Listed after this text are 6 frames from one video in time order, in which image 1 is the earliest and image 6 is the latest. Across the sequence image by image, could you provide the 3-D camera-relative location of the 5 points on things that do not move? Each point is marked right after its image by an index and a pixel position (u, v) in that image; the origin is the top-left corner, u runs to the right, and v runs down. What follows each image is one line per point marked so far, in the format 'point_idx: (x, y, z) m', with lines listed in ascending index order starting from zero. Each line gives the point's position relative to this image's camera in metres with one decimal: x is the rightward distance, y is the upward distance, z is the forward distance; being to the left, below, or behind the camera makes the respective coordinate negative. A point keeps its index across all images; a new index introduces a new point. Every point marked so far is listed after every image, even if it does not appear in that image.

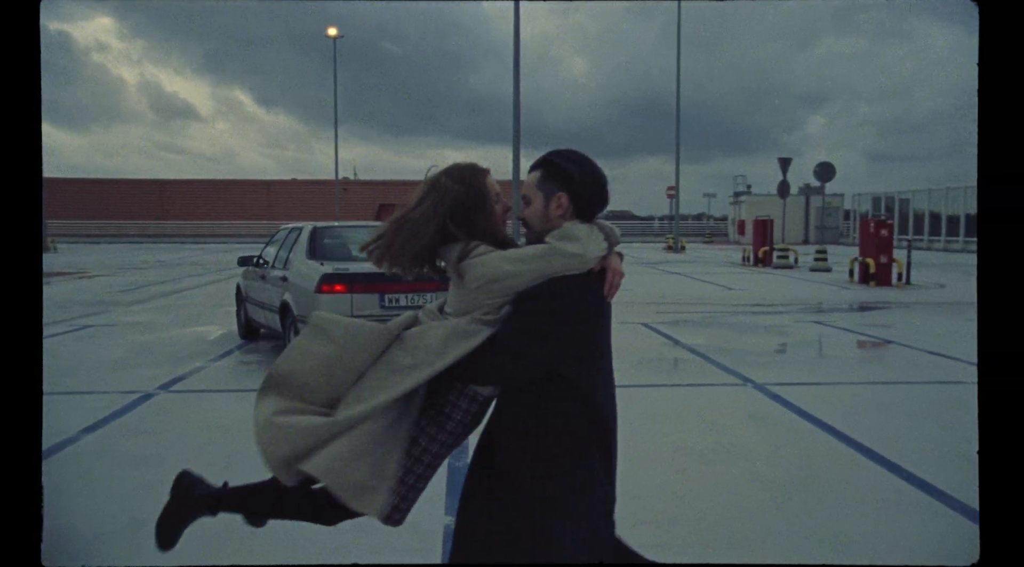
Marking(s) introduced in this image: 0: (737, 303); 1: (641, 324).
0: (+4.7, -0.5, +16.1) m
1: (+2.2, -0.6, +12.2) m
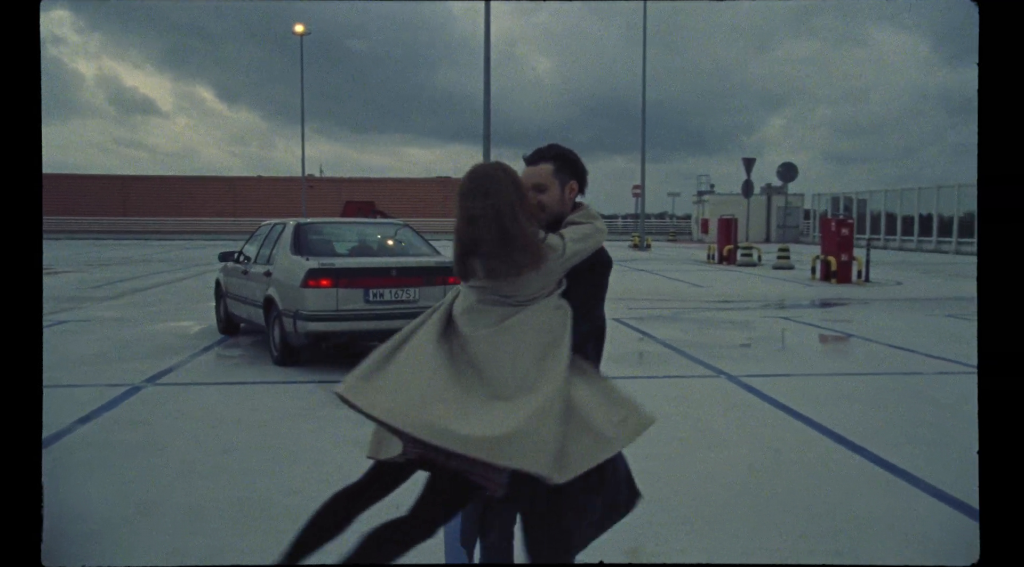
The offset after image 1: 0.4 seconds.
0: (+4.2, -0.4, +16.6) m
1: (+1.8, -0.6, +12.5) m
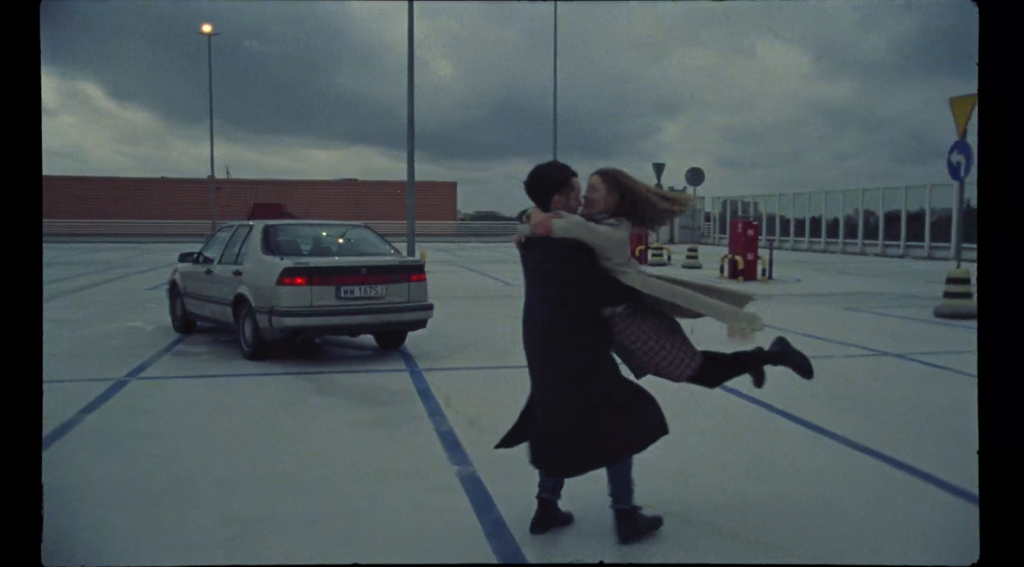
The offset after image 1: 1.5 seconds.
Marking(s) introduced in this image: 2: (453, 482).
0: (+2.6, -0.4, +17.6) m
1: (+0.7, -0.6, +13.3) m
2: (-0.3, -1.2, +4.6) m
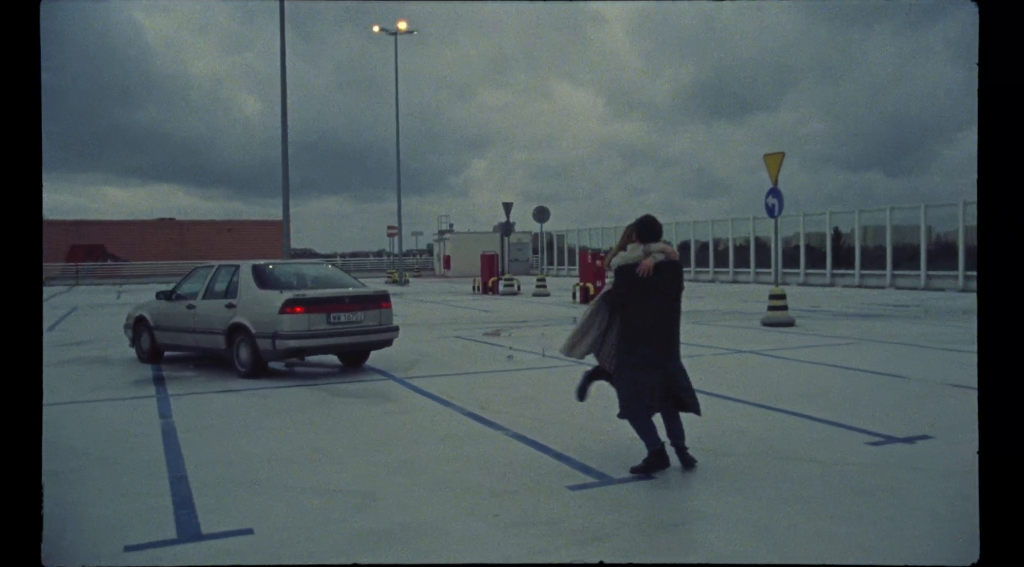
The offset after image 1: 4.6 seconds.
0: (-0.3, -1.0, +19.8) m
1: (-1.1, -1.1, +15.2) m
2: (-0.1, -1.3, +6.5) m
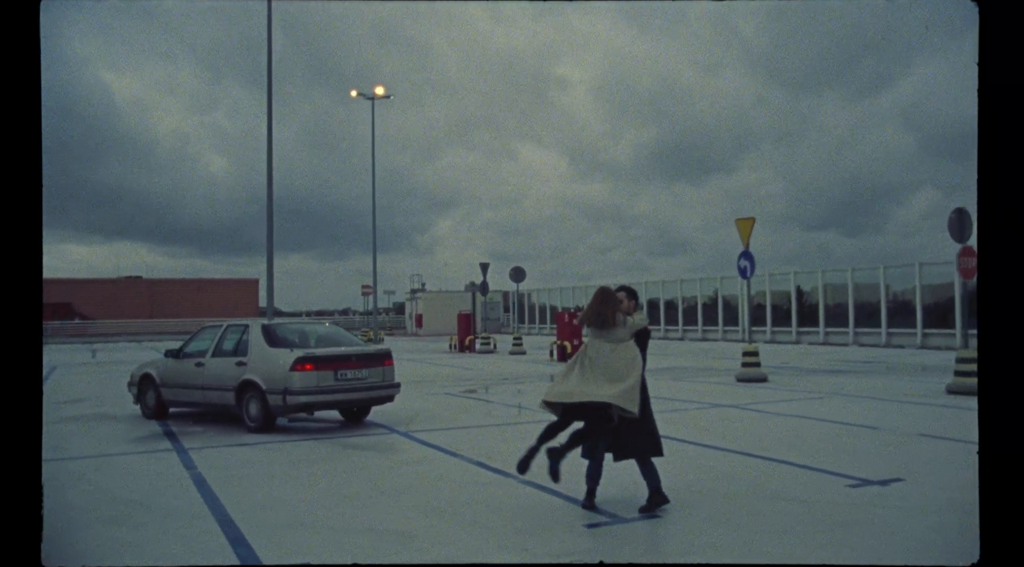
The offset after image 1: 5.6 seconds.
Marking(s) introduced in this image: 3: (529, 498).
0: (-0.8, -2.6, +20.3) m
1: (-1.4, -2.3, +15.6) m
2: (0.0, -1.8, +6.9) m
3: (+0.1, -1.8, +6.3) m
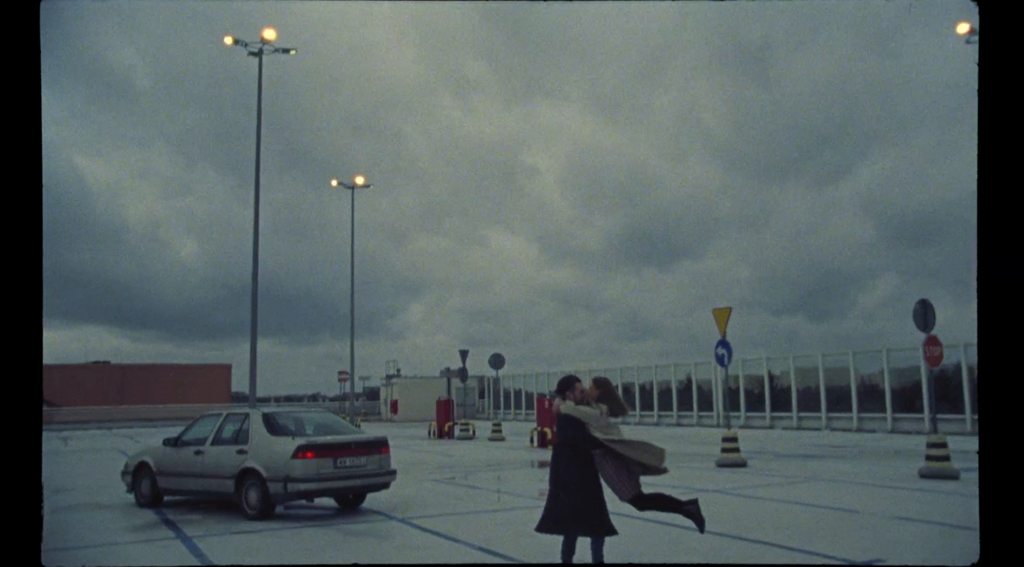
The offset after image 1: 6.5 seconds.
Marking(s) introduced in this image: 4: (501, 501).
0: (-1.2, -4.9, +20.3) m
1: (-1.7, -4.1, +15.7) m
2: (+0.1, -2.7, +7.2) m
3: (+0.2, -2.6, +6.6) m
4: (-0.2, -3.5, +12.3) m
